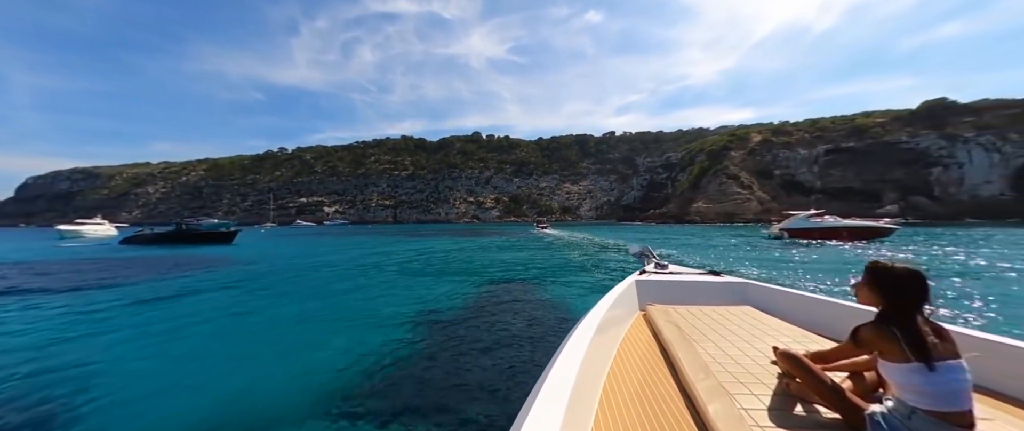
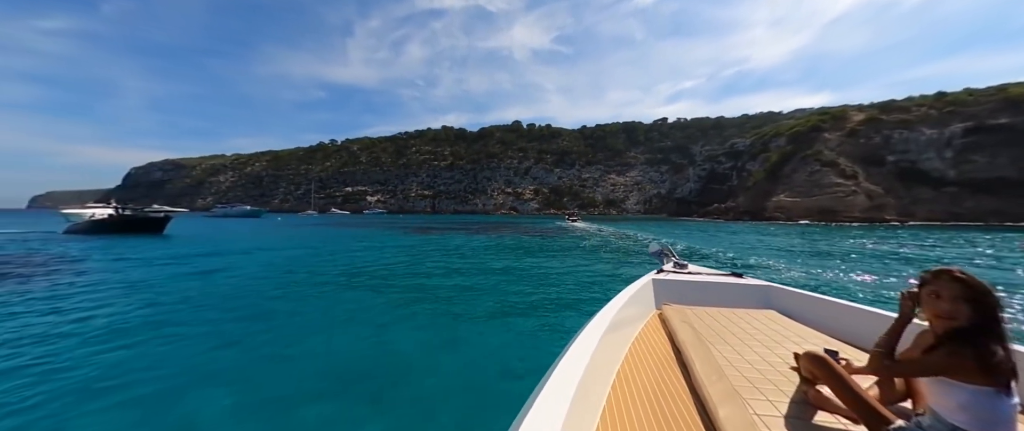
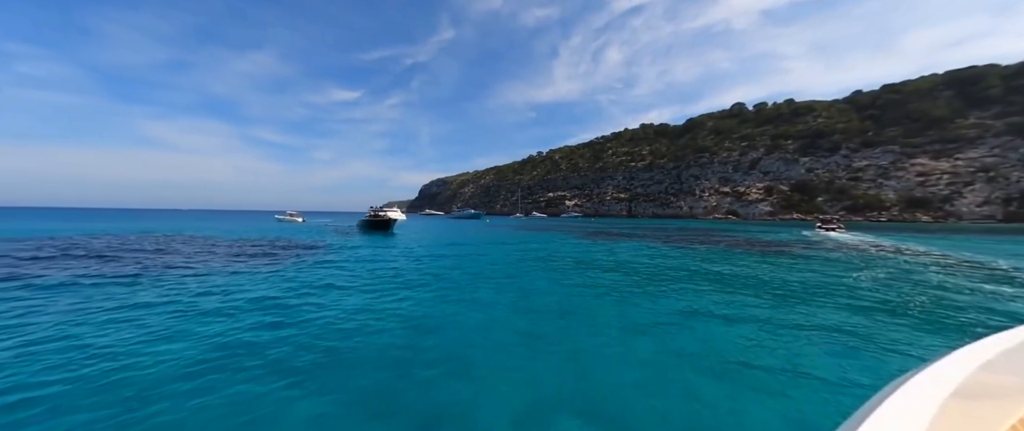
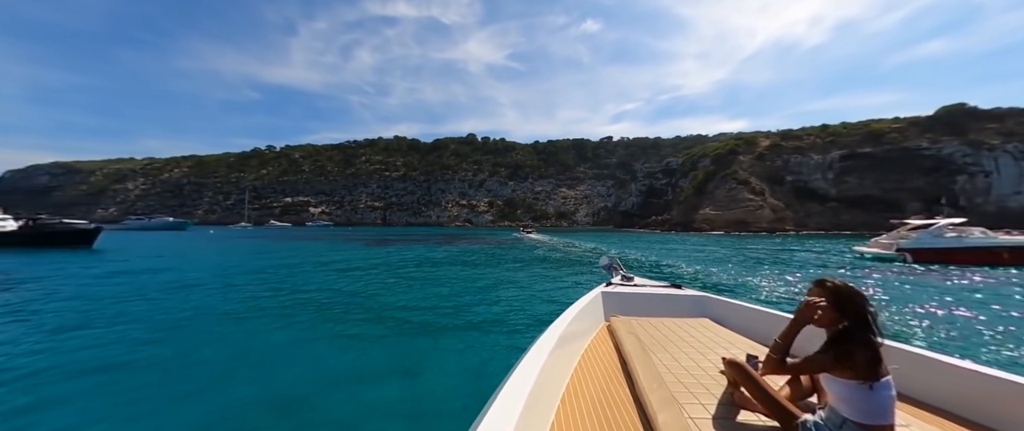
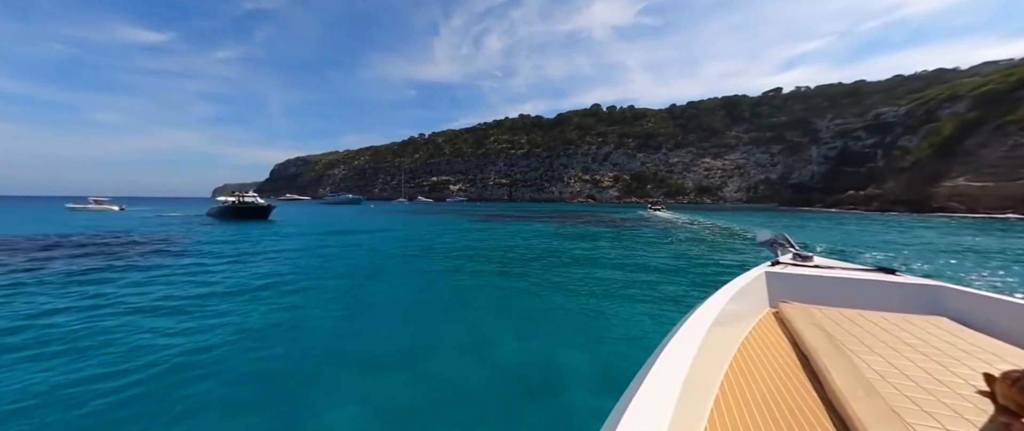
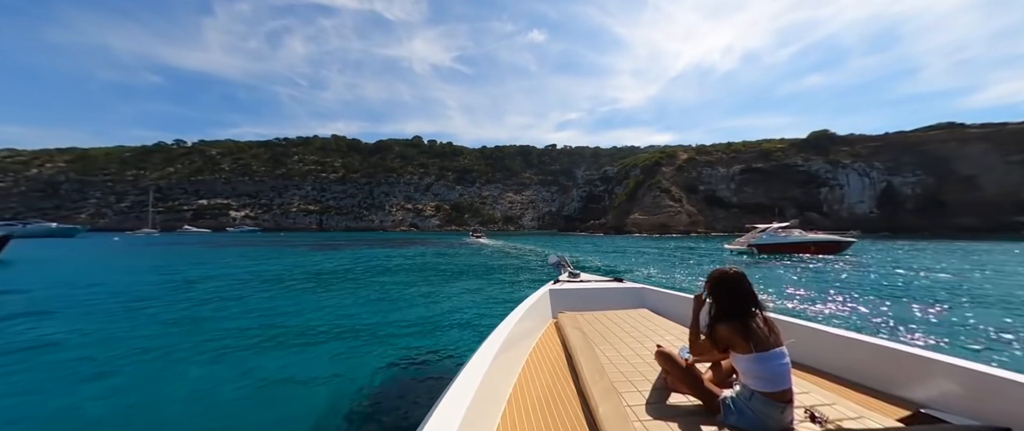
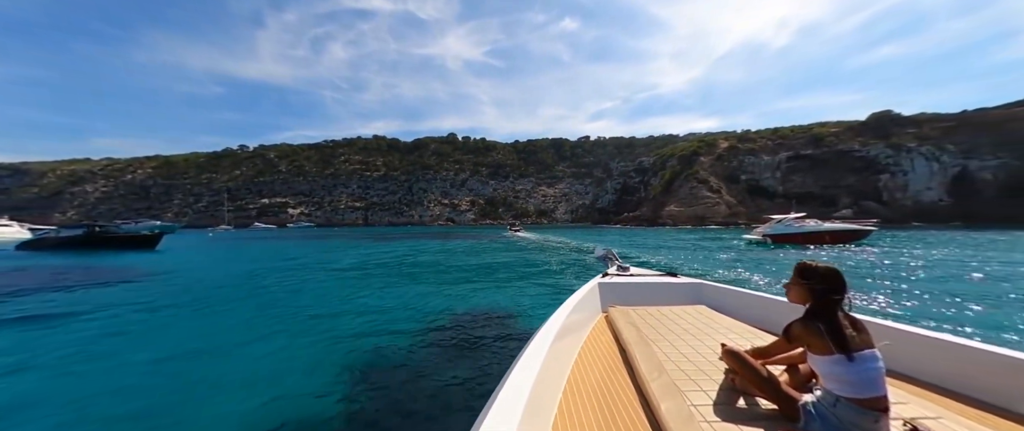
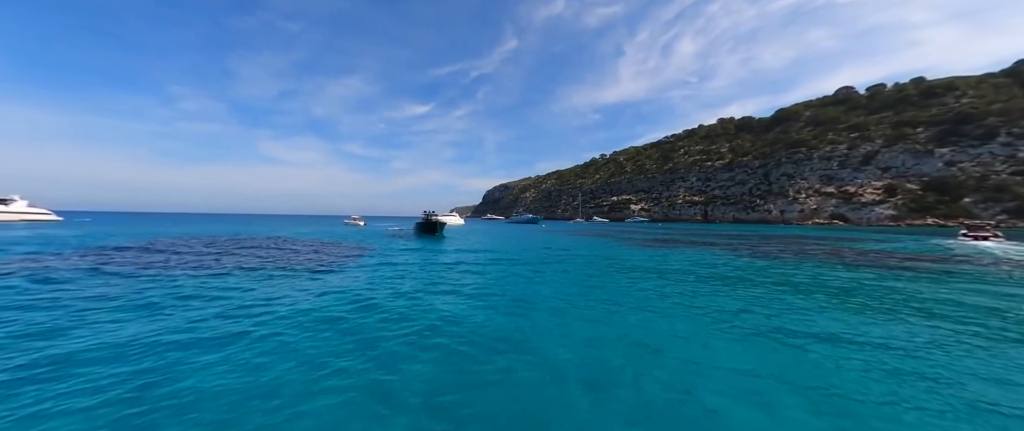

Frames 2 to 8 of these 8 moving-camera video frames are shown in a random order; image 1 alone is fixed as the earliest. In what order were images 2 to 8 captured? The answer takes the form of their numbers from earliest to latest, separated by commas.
7, 6, 4, 2, 5, 3, 8
